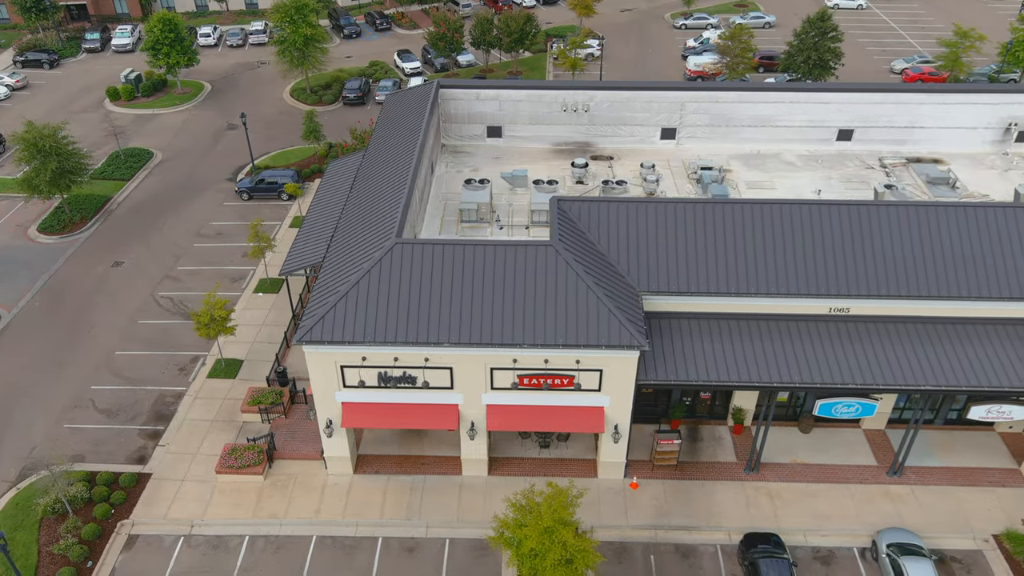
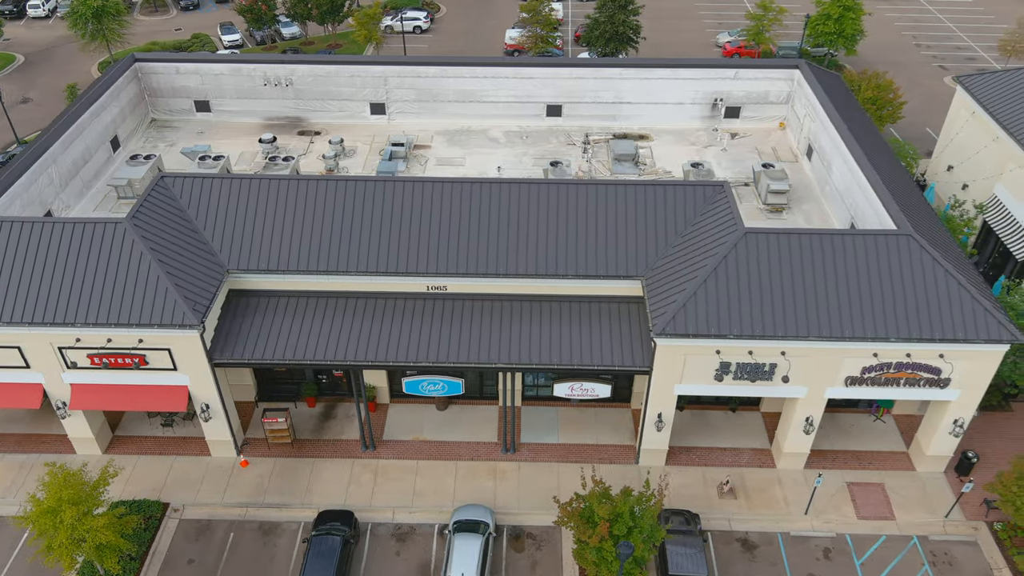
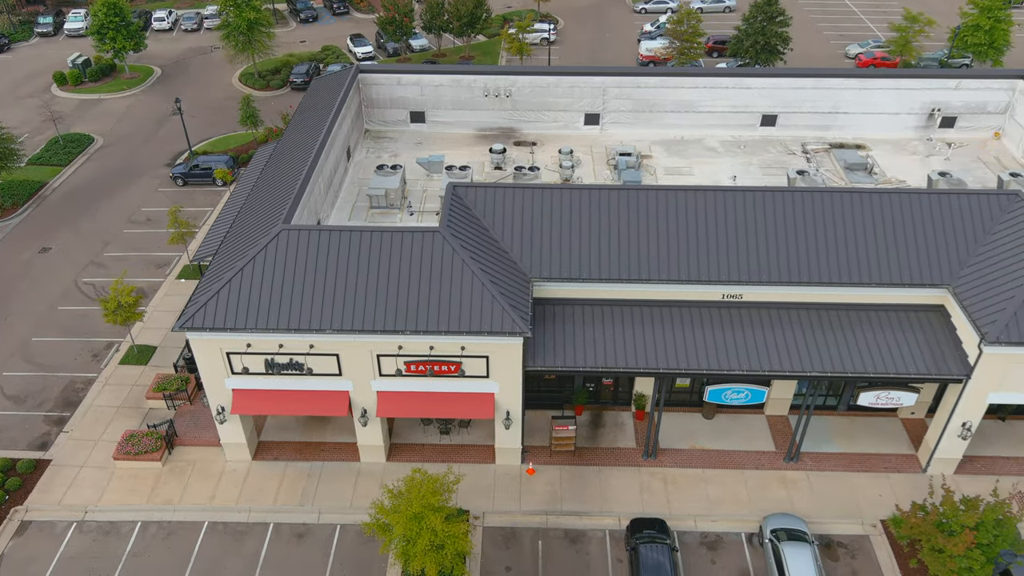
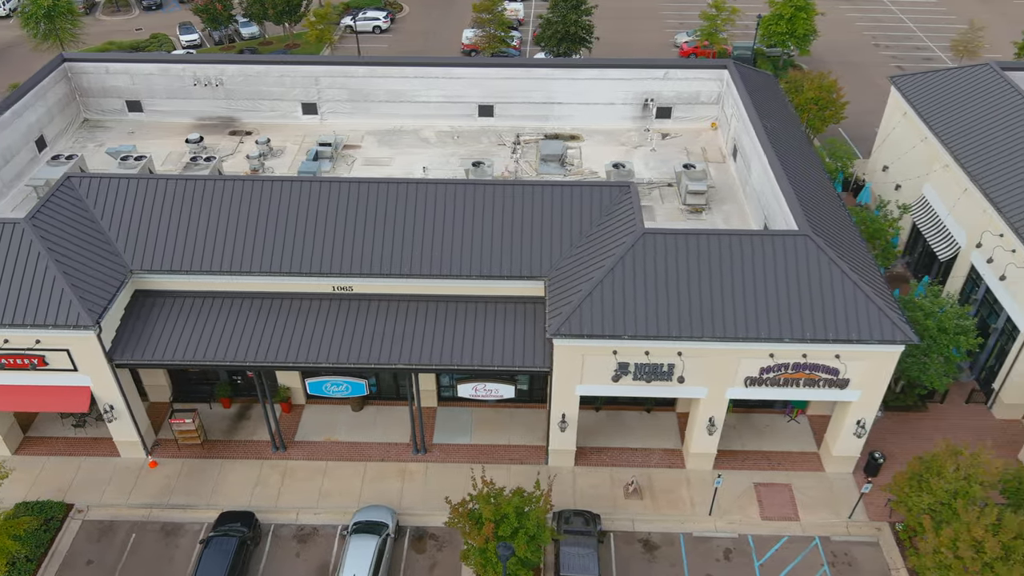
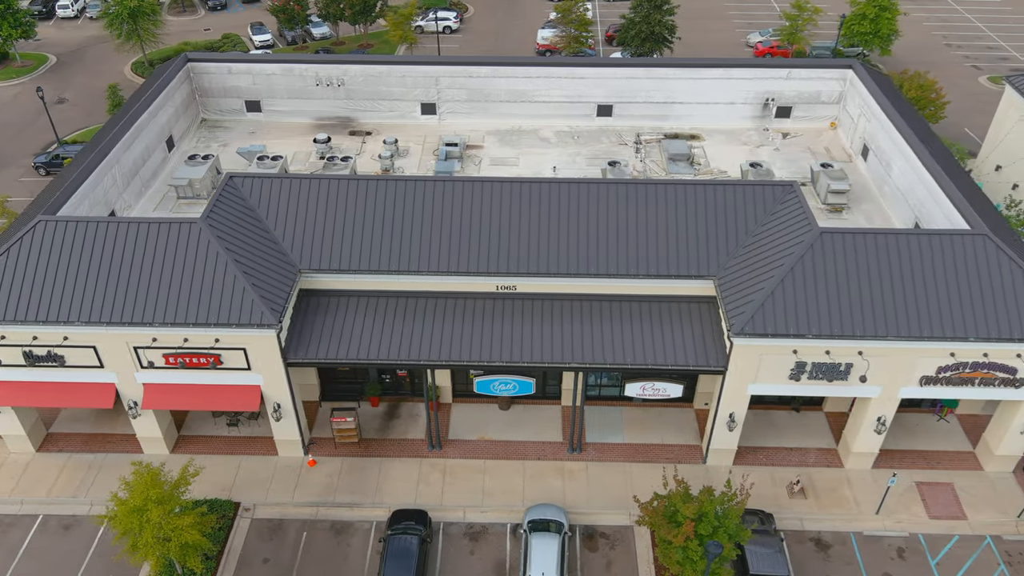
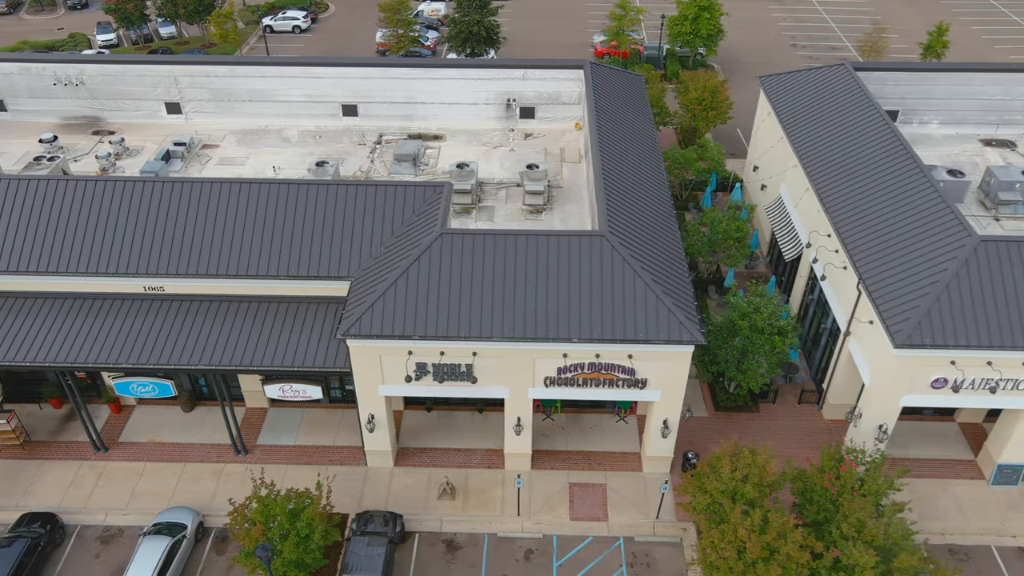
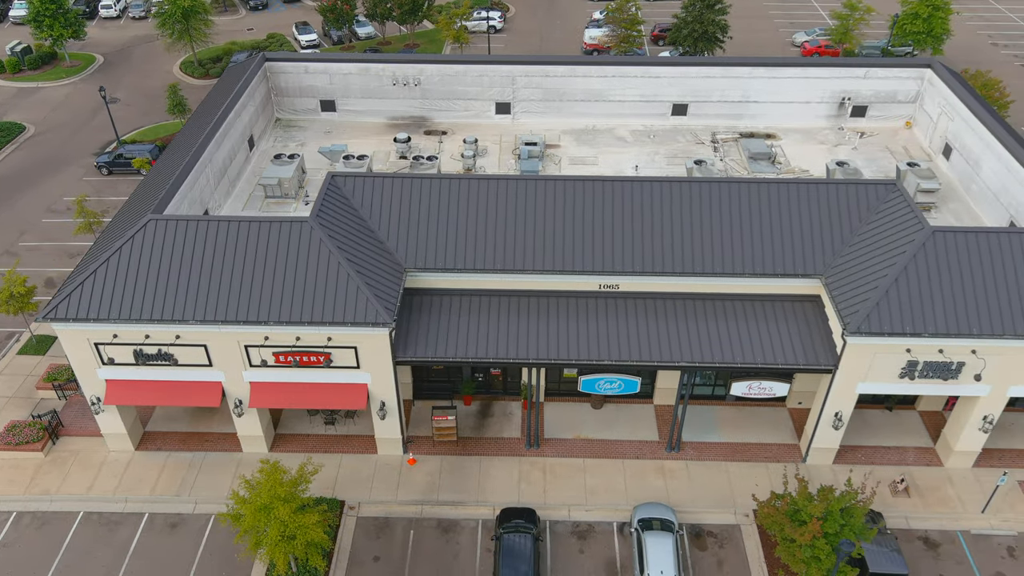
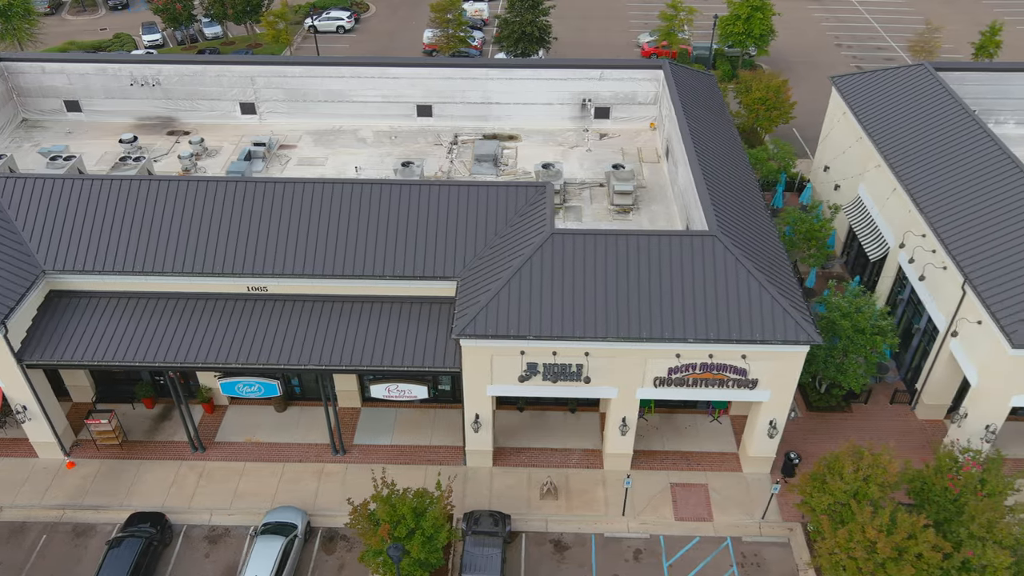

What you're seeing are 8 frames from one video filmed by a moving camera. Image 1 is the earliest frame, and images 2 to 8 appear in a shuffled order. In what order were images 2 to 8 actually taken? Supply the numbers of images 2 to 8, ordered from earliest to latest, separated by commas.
3, 7, 5, 2, 4, 8, 6
